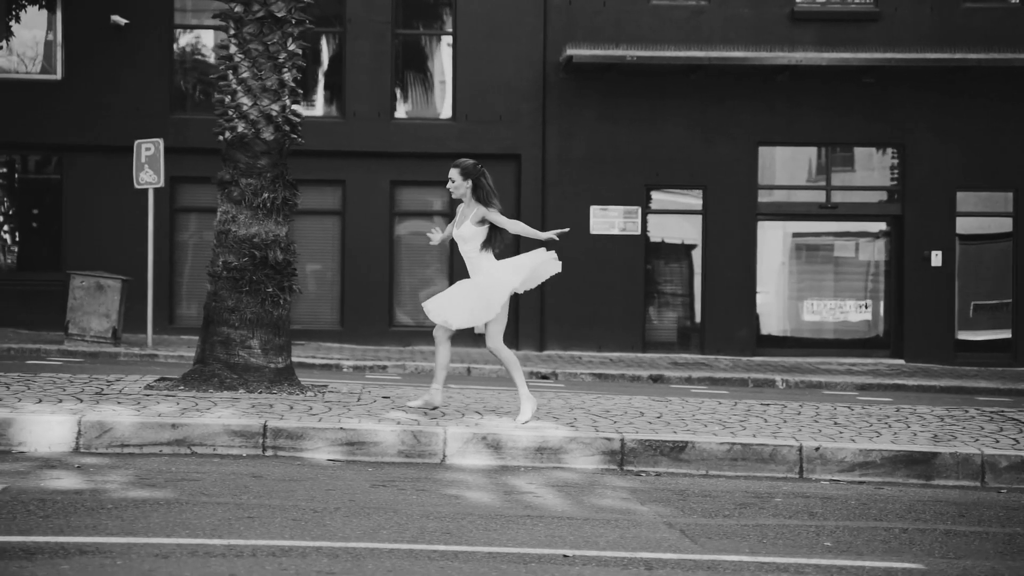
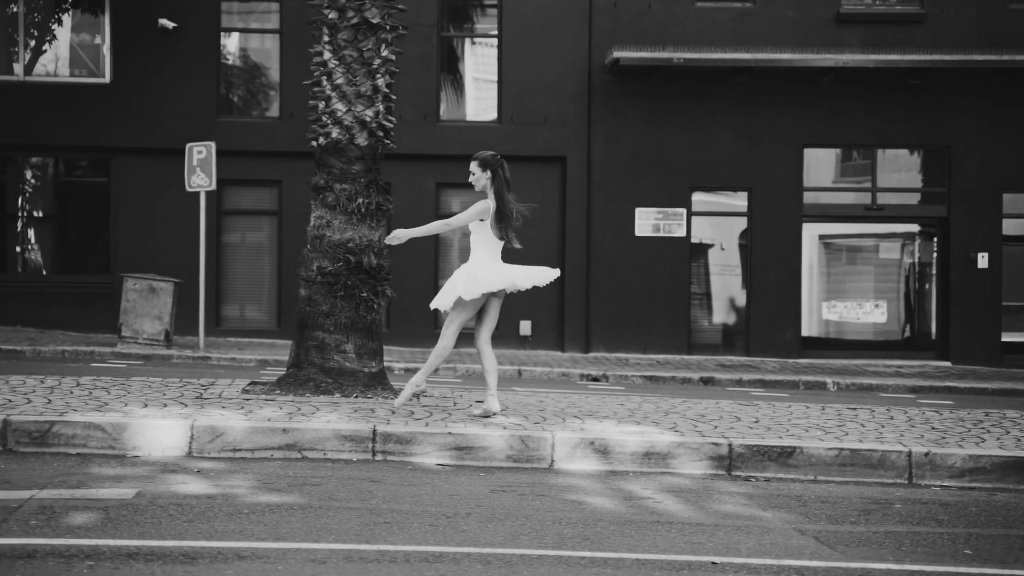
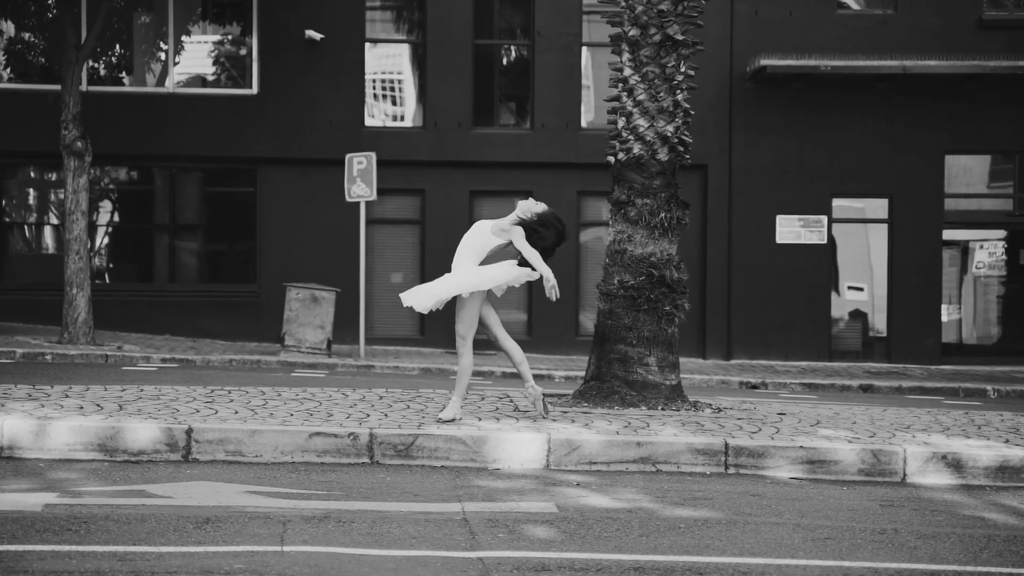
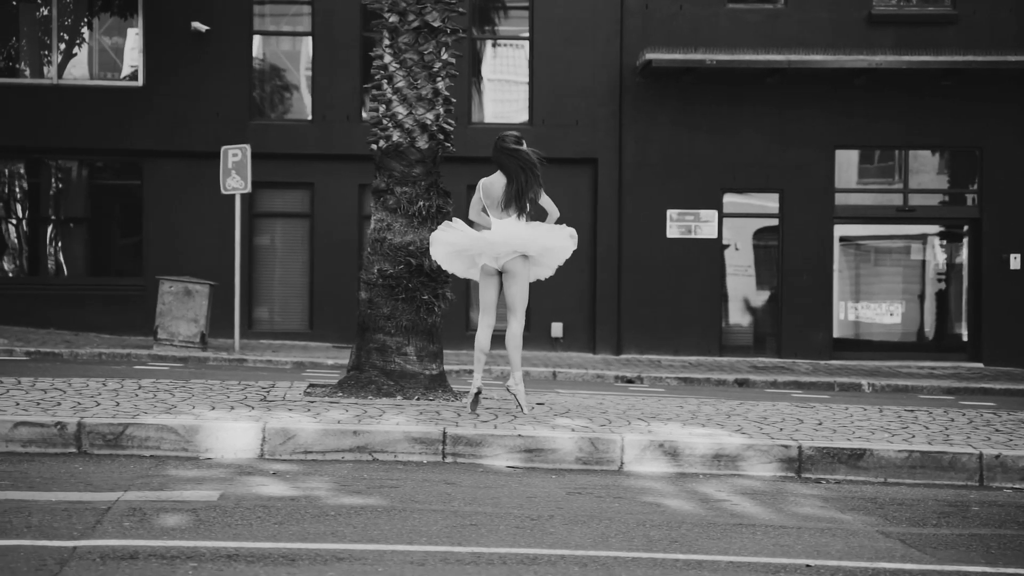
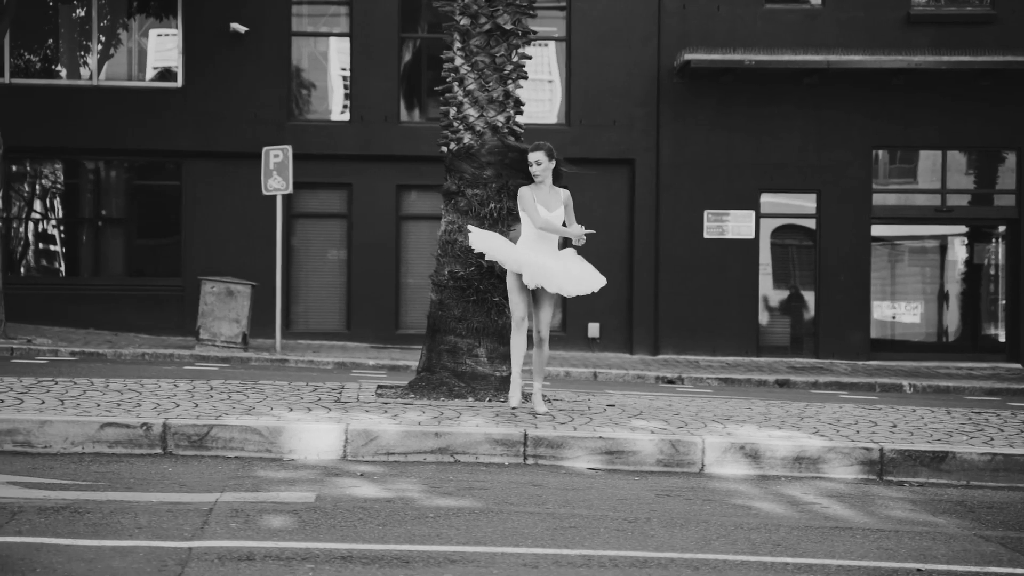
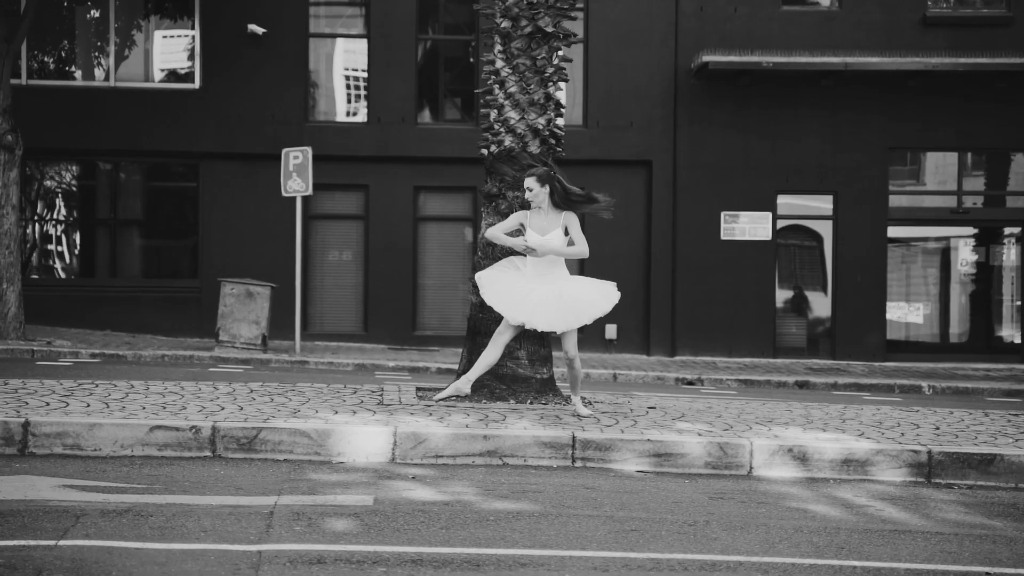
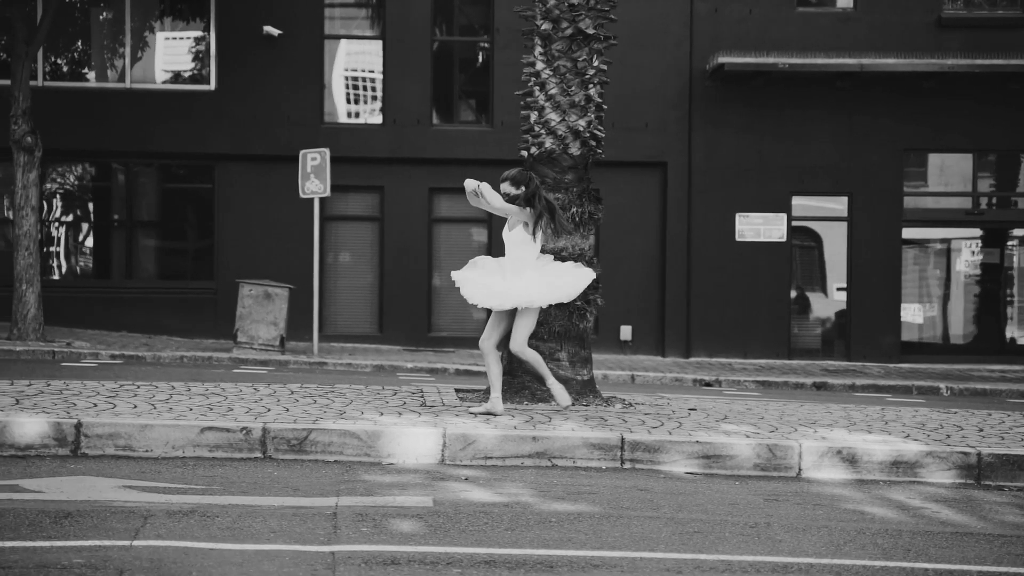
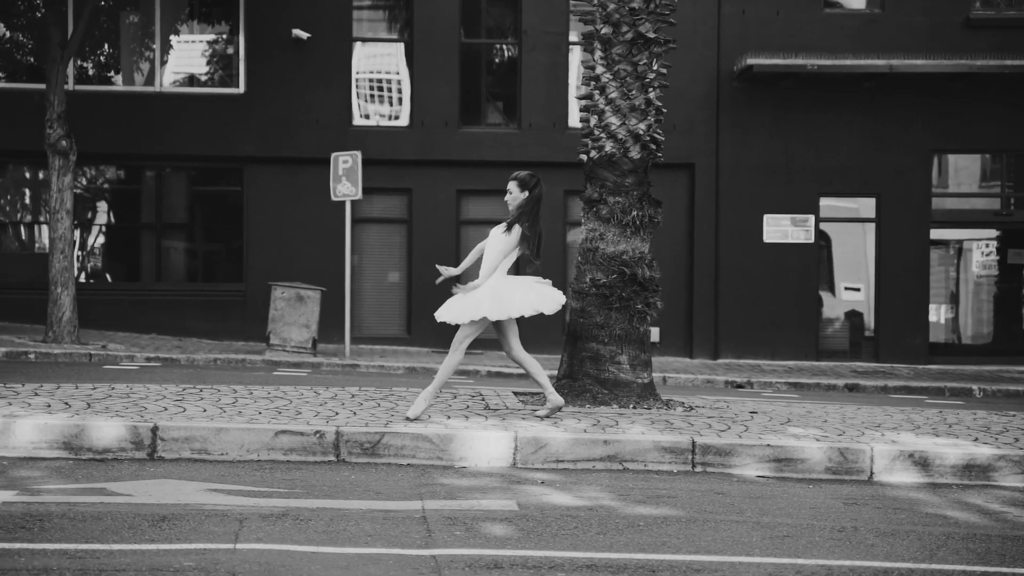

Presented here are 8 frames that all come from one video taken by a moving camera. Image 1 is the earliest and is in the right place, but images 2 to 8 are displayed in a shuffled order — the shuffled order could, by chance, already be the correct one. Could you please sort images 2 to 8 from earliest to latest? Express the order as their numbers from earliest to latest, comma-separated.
2, 4, 5, 6, 7, 8, 3
